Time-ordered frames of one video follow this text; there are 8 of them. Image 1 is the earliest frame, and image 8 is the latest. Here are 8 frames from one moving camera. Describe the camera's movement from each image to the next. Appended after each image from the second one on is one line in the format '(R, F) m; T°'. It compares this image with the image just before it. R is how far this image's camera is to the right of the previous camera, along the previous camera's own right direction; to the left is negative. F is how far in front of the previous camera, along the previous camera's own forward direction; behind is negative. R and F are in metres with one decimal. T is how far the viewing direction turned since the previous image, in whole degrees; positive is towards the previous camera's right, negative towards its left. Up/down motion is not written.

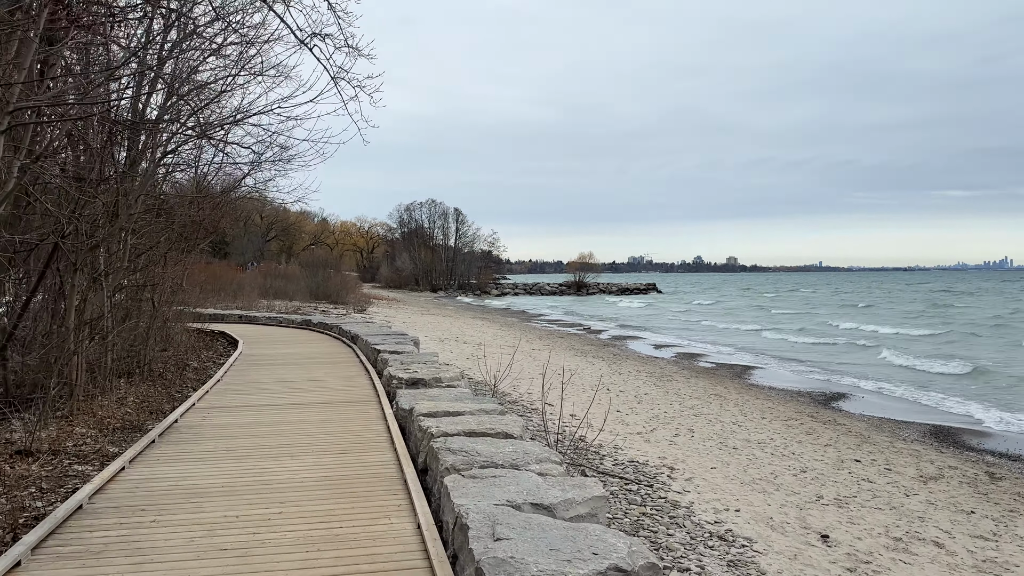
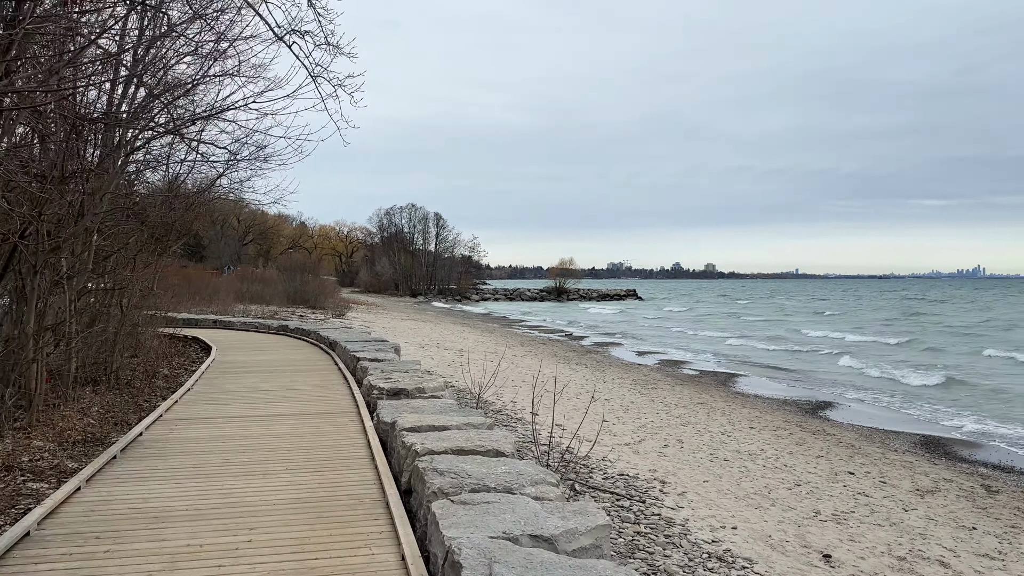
(-0.1, +0.3) m; +1°
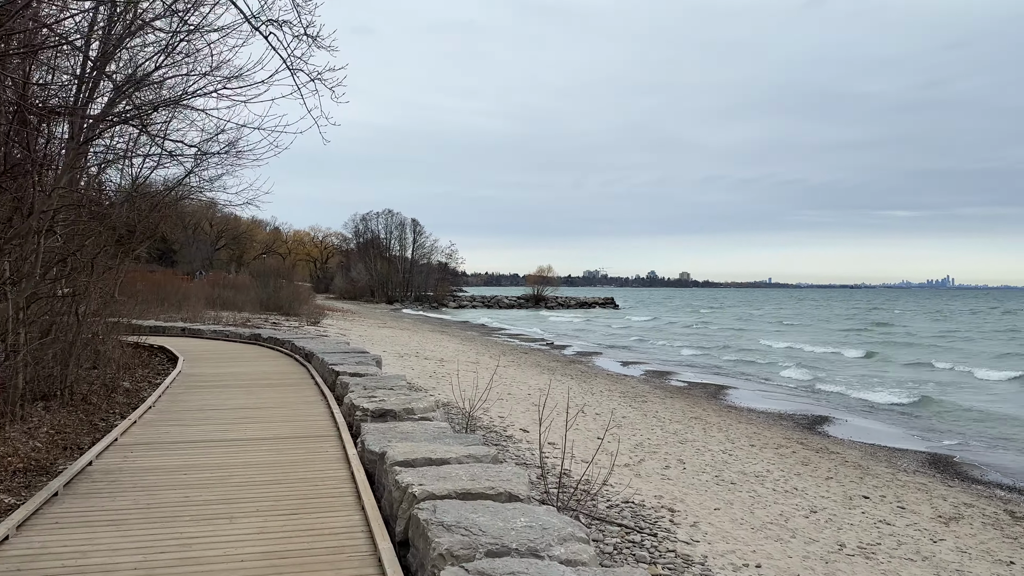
(-0.2, +0.6) m; +2°
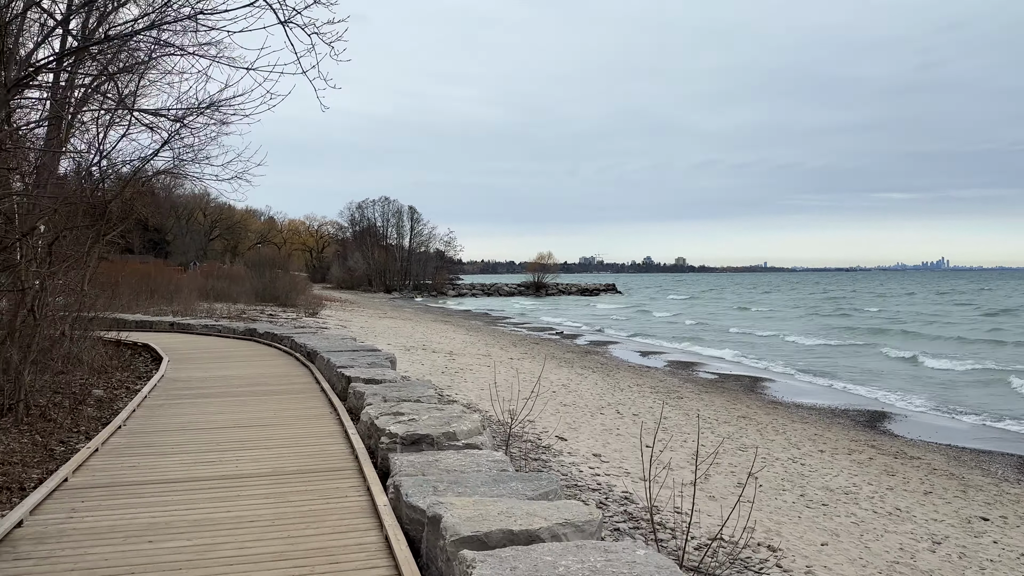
(-0.4, +1.2) m; 0°
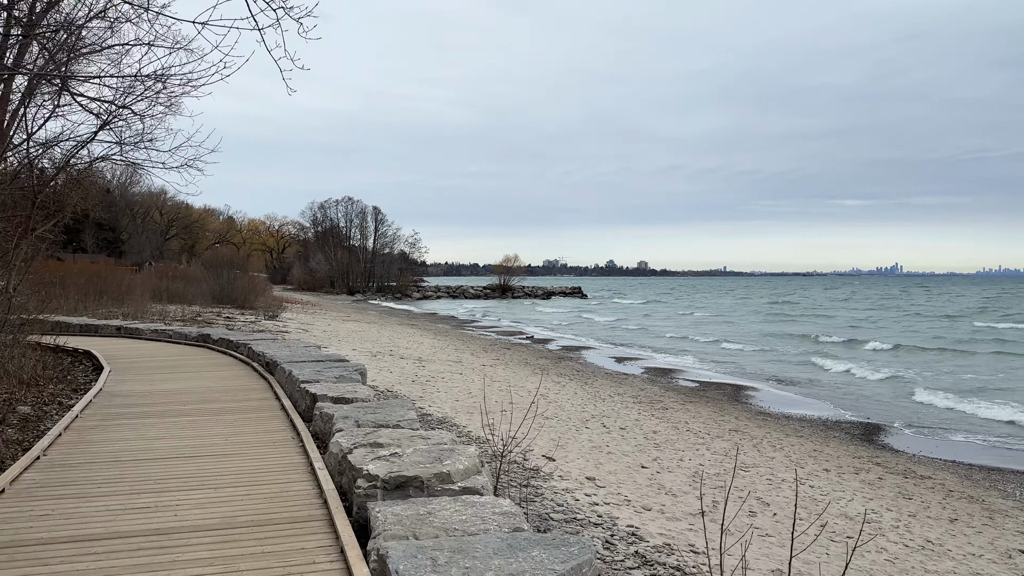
(-0.2, +0.8) m; +3°
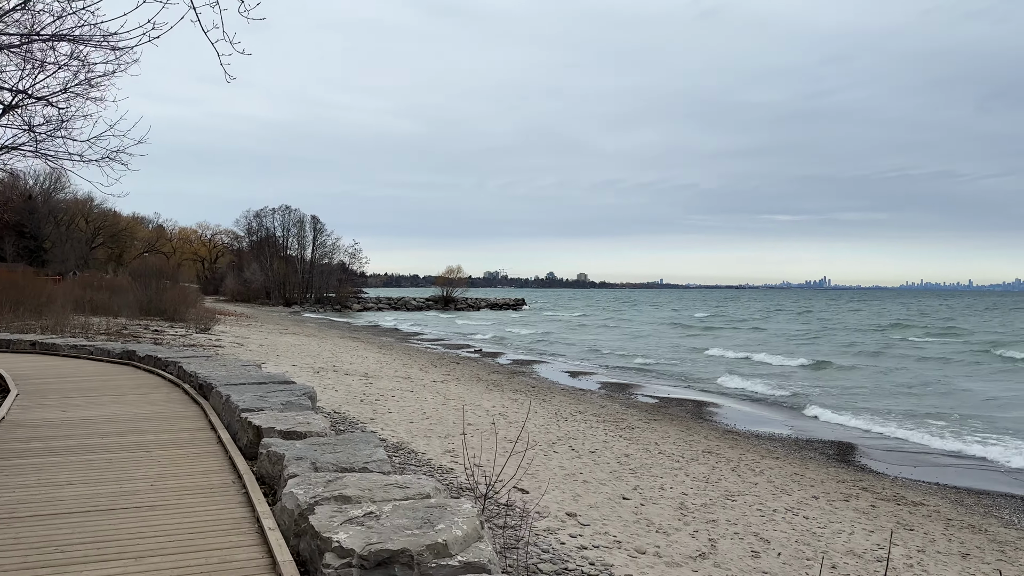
(-0.2, +0.7) m; +4°
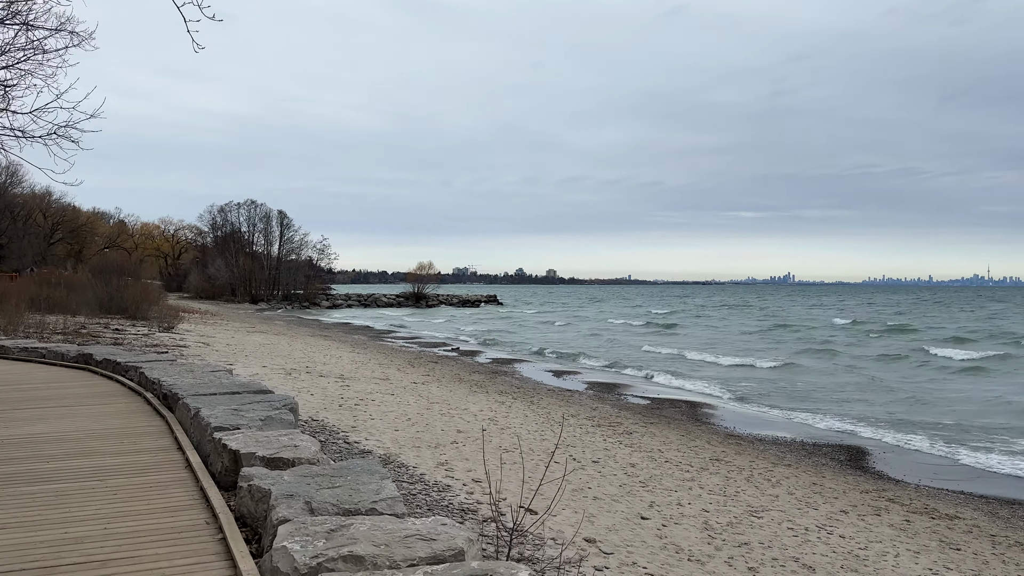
(-0.3, +0.7) m; +2°
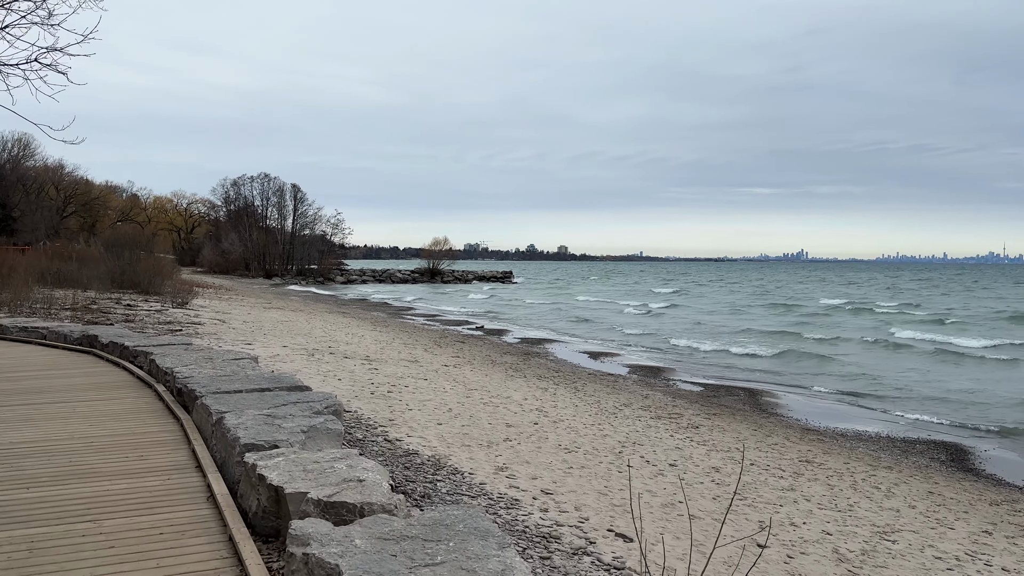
(-0.5, +1.1) m; -1°
